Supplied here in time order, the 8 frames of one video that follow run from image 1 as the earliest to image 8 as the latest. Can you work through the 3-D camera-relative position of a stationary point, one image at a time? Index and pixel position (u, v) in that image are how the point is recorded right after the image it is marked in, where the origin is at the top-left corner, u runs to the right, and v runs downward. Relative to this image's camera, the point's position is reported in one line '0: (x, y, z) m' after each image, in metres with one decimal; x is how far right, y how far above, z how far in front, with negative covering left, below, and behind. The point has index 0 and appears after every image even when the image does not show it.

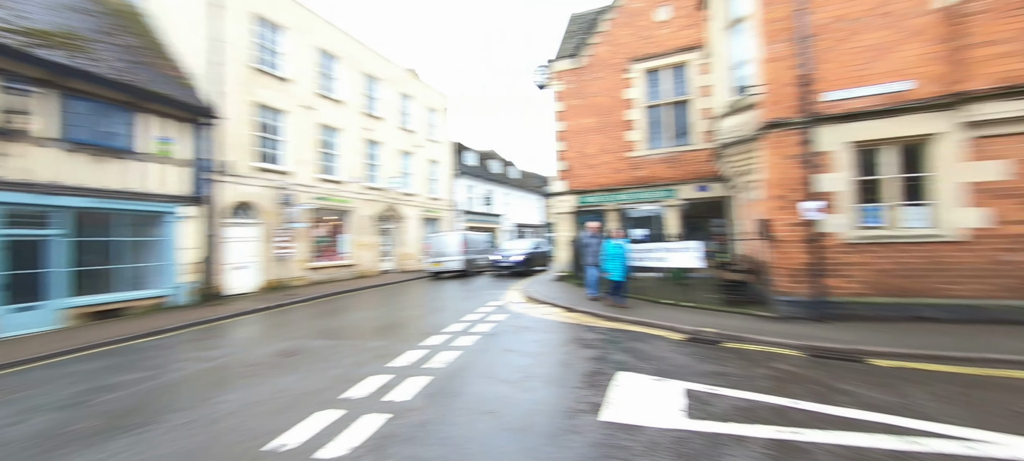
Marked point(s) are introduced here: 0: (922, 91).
0: (+6.7, +2.3, +6.2) m
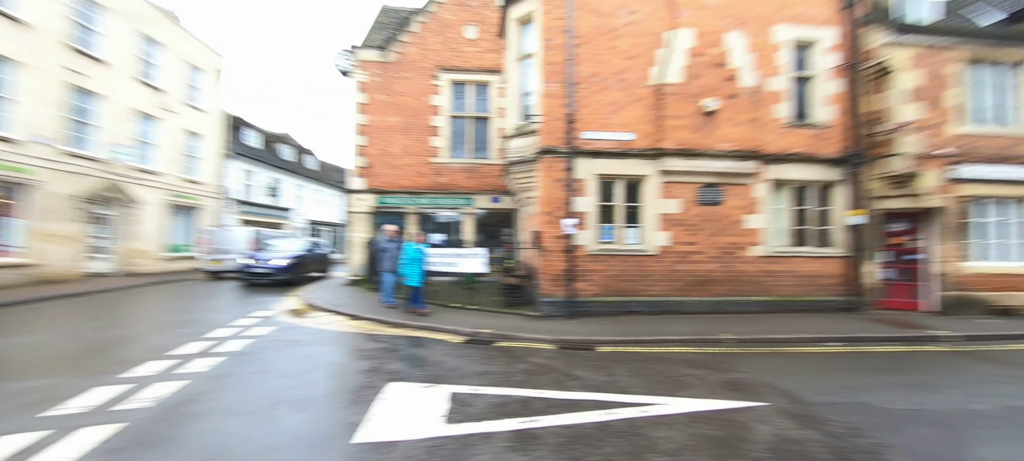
0: (+2.8, +1.9, +8.4) m
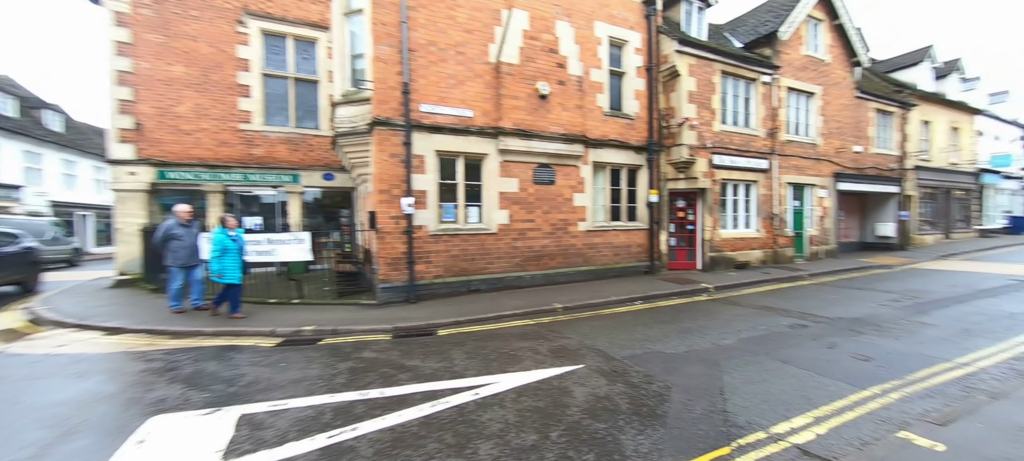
0: (-0.7, +2.4, +8.2) m
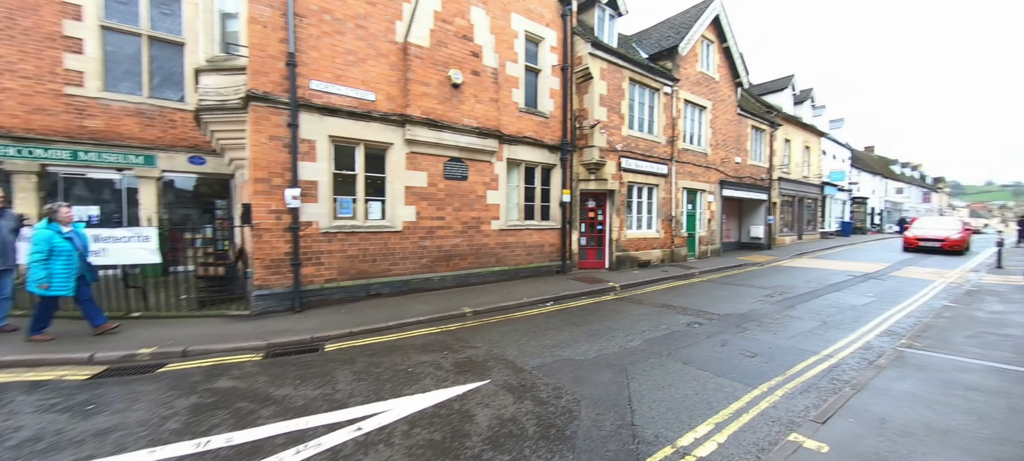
0: (-2.6, +2.5, +7.4) m
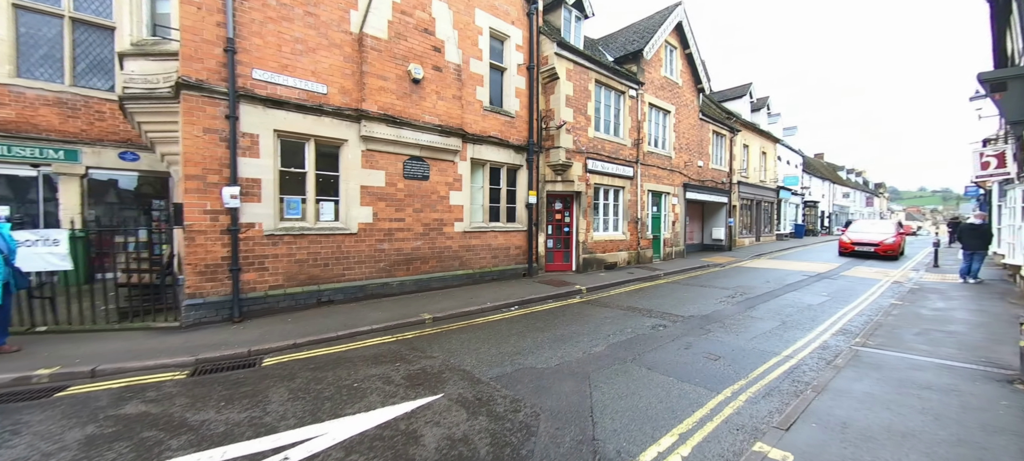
0: (-3.3, +2.4, +6.9) m
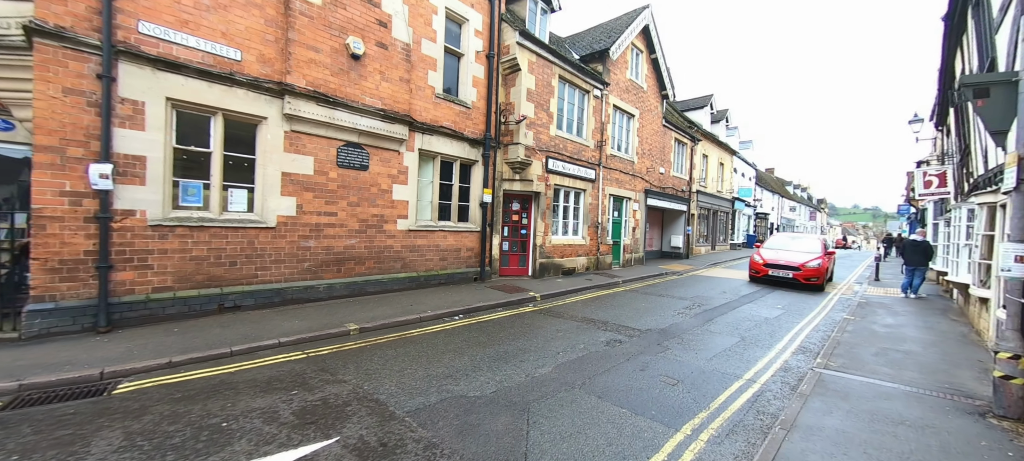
0: (-4.0, +2.5, +5.8) m
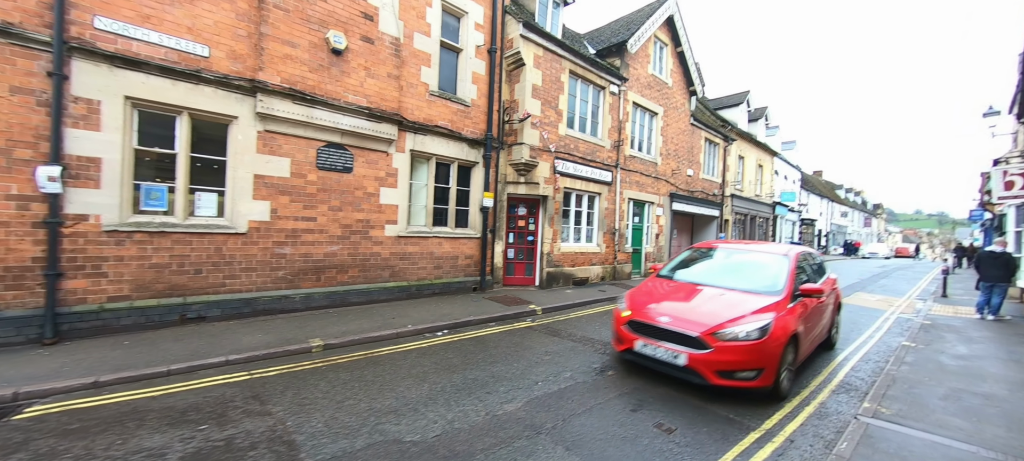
0: (-4.3, +2.4, +5.5) m
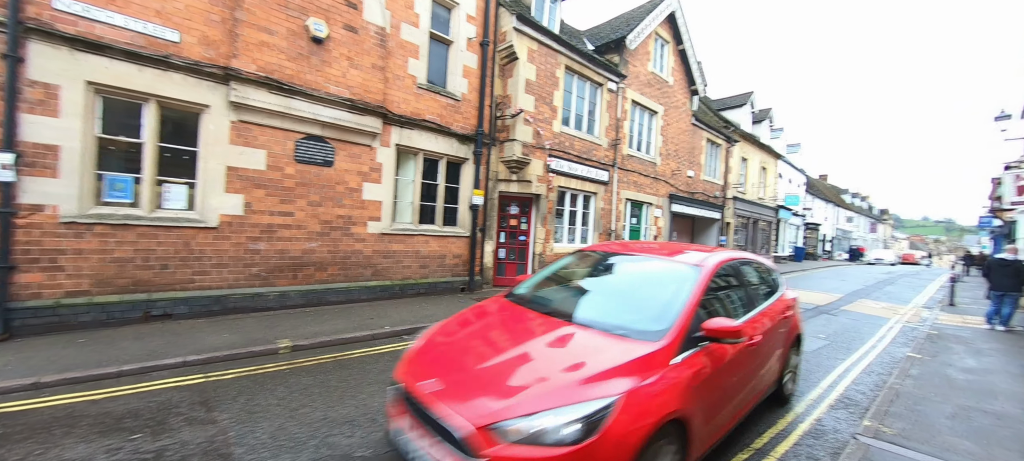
0: (-4.5, +2.5, +5.3) m
